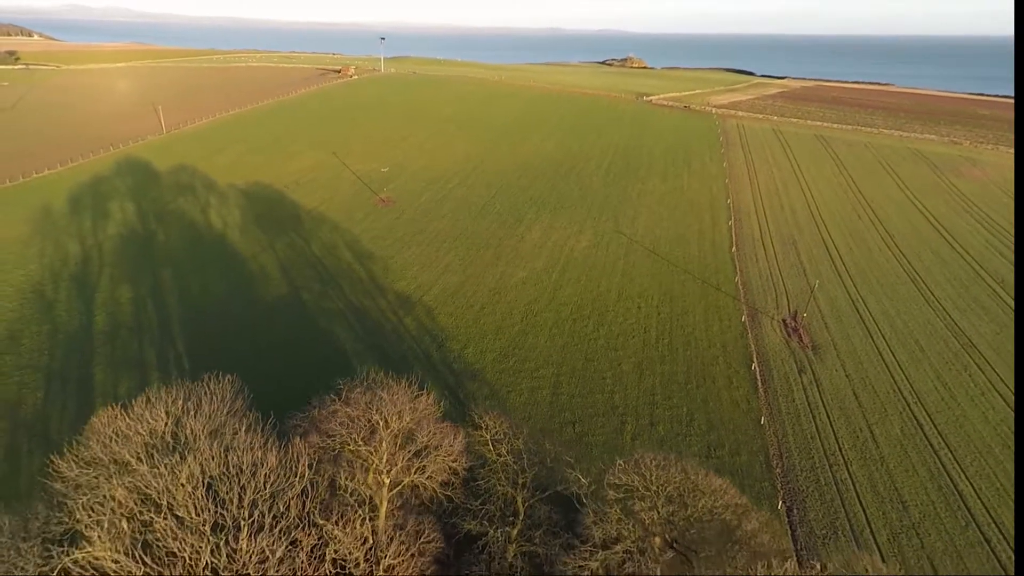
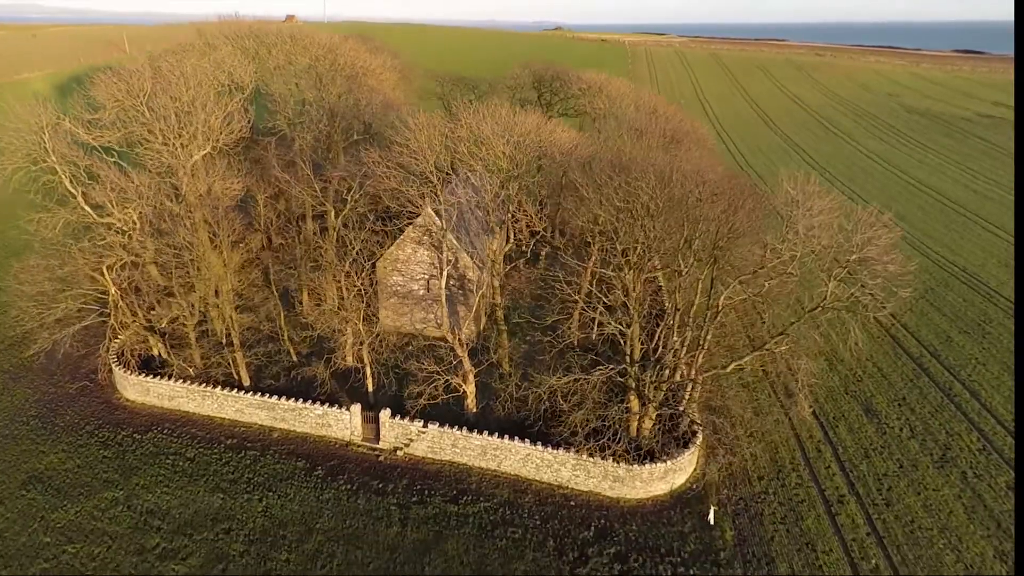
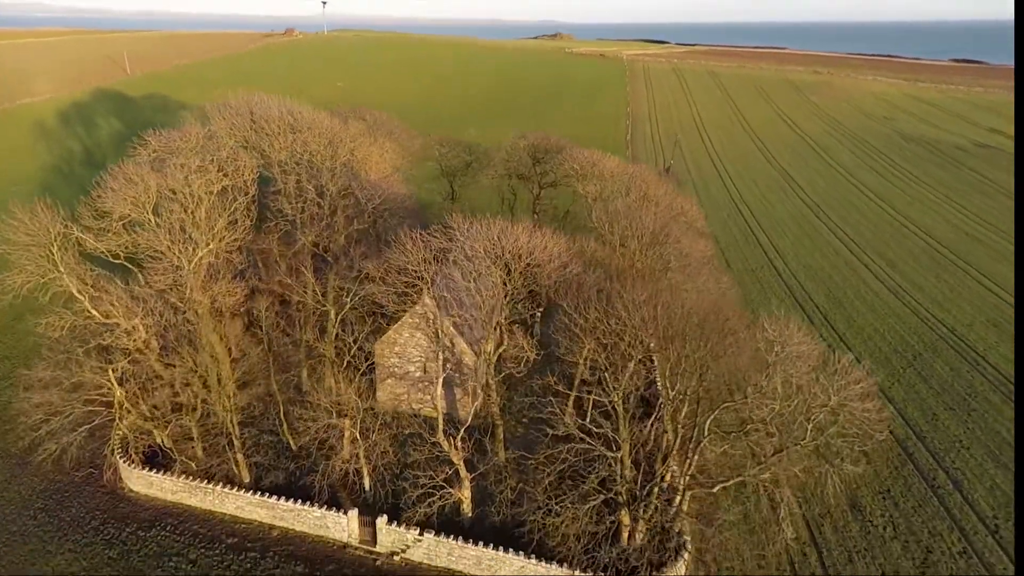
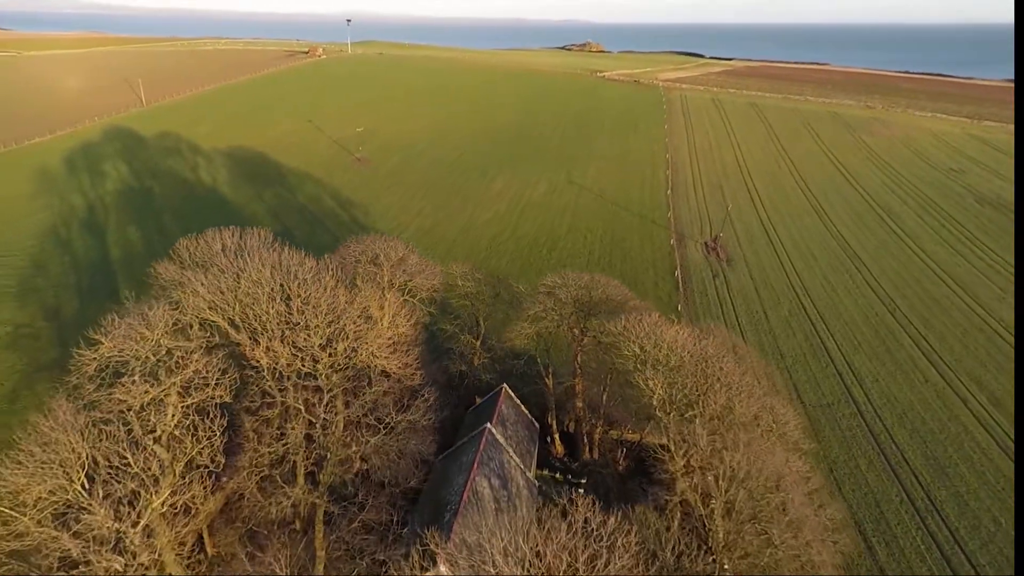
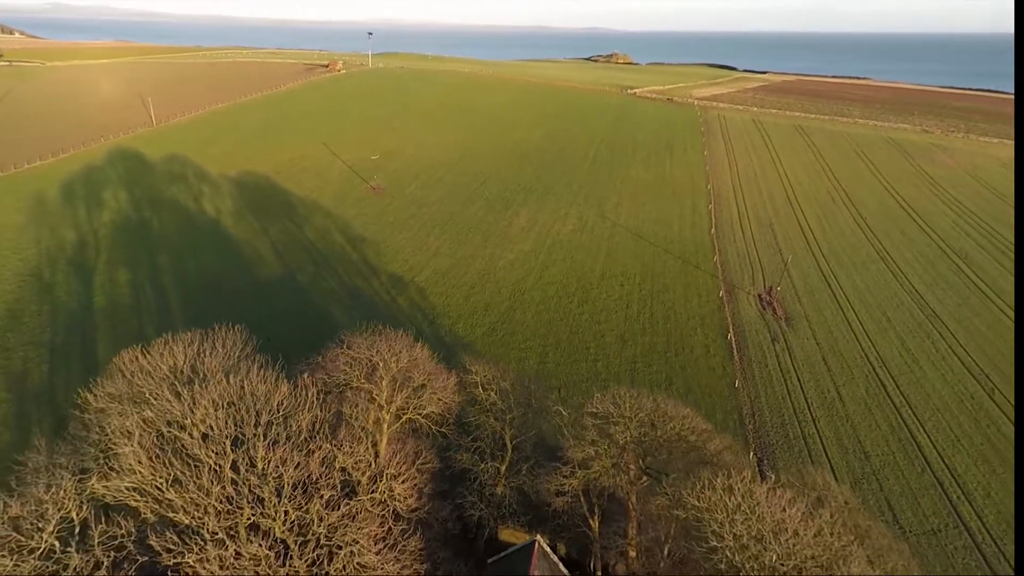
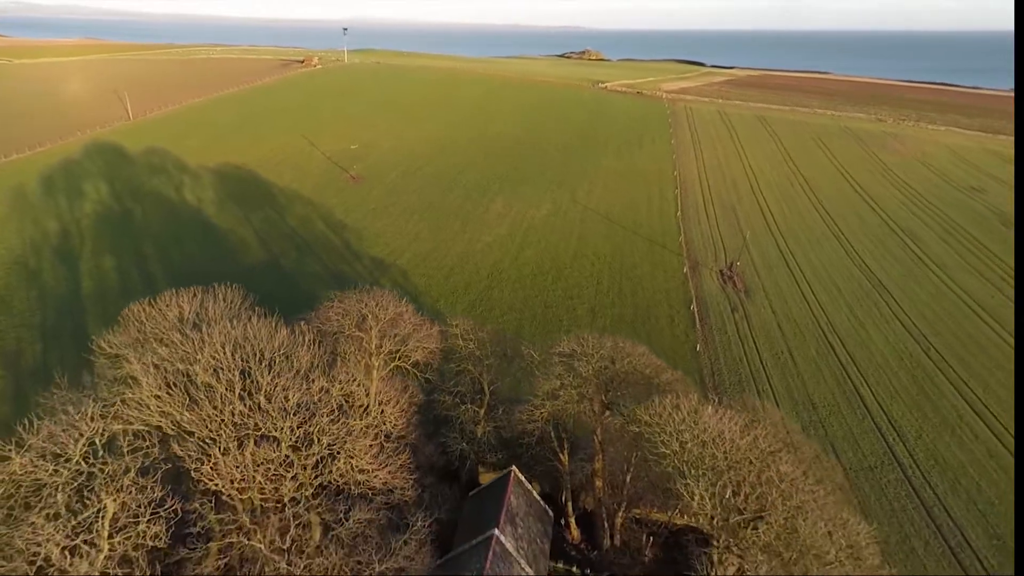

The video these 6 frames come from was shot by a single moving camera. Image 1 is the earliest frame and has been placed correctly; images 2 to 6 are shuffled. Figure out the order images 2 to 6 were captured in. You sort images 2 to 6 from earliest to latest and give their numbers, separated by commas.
5, 6, 4, 3, 2
